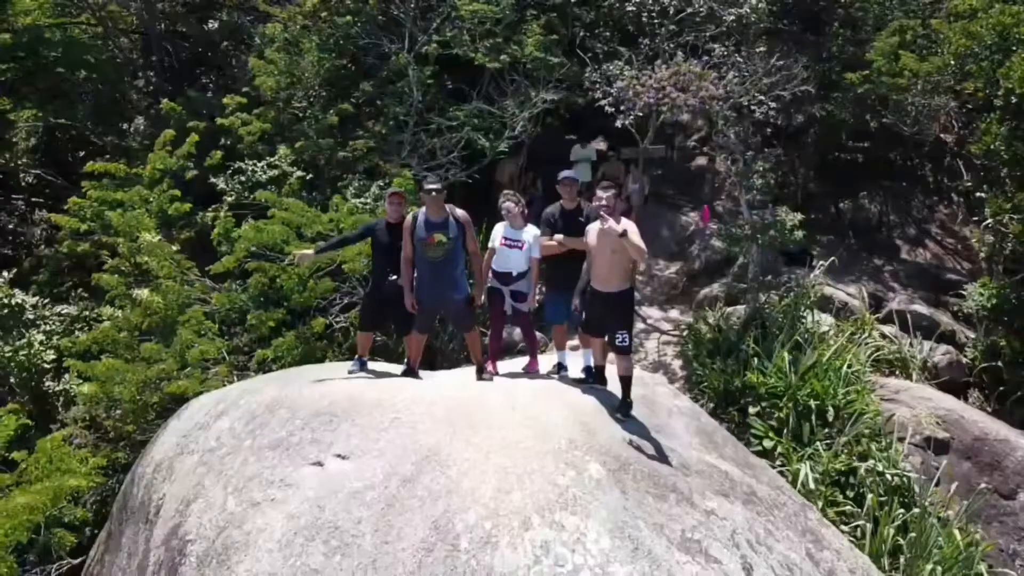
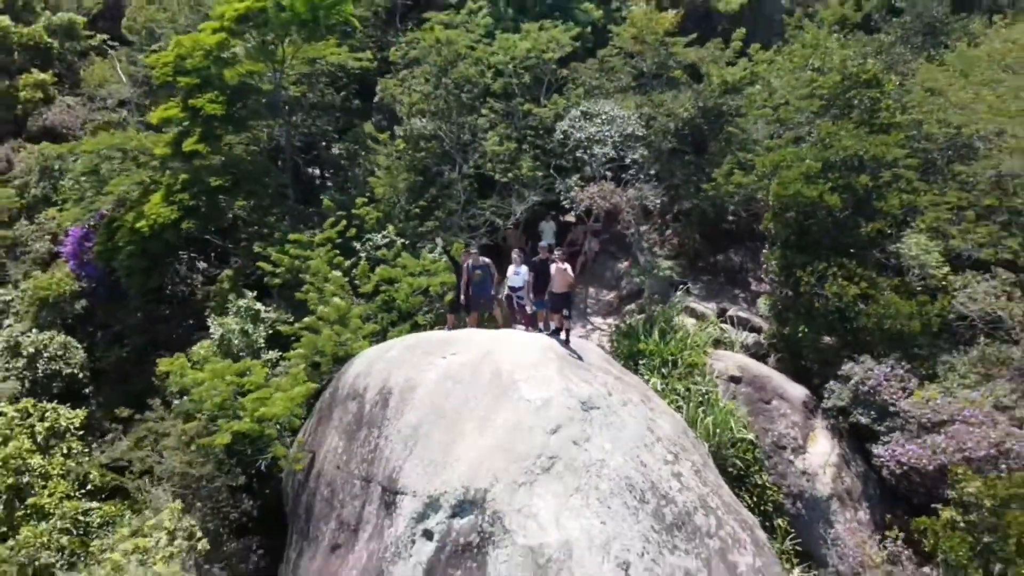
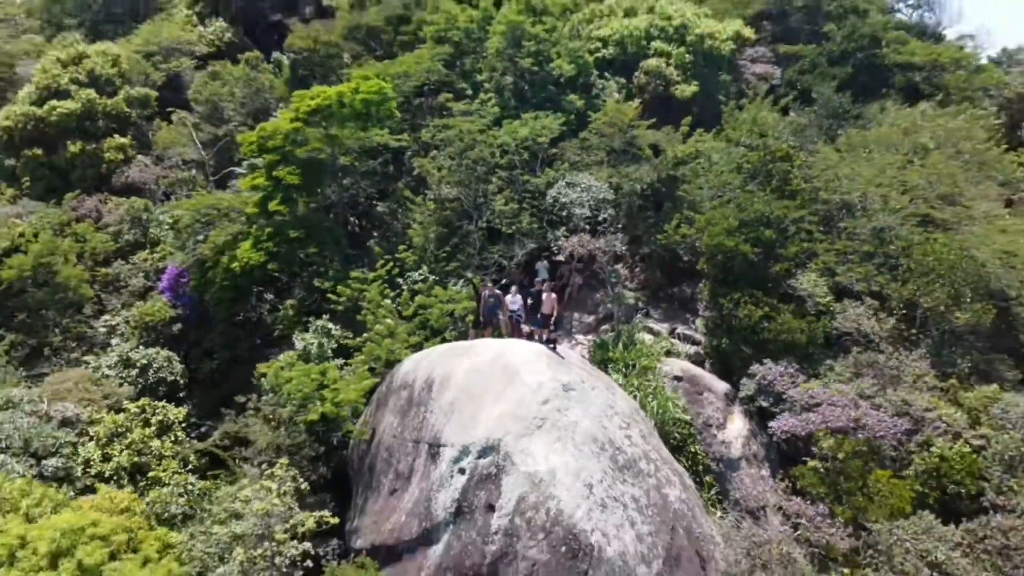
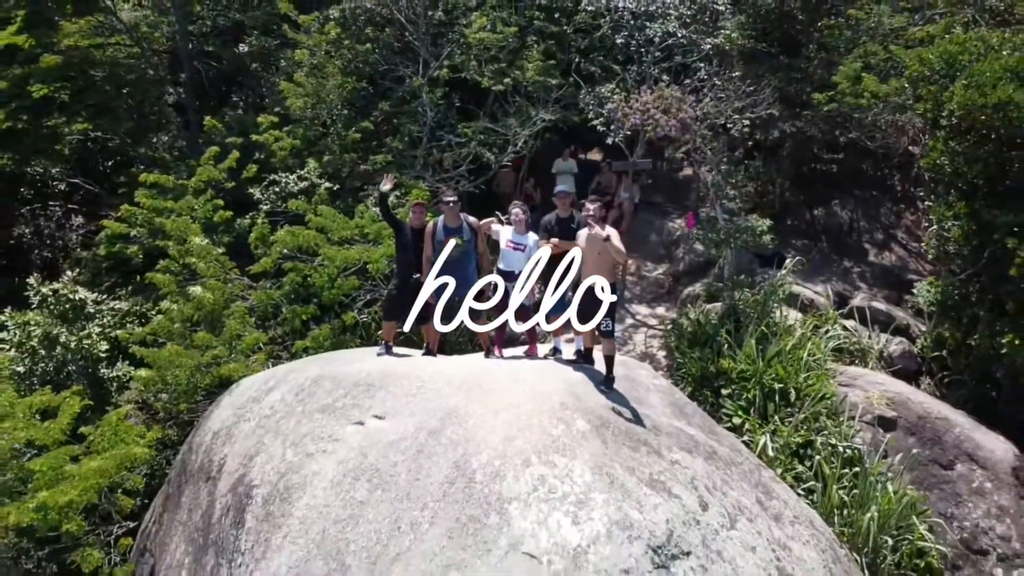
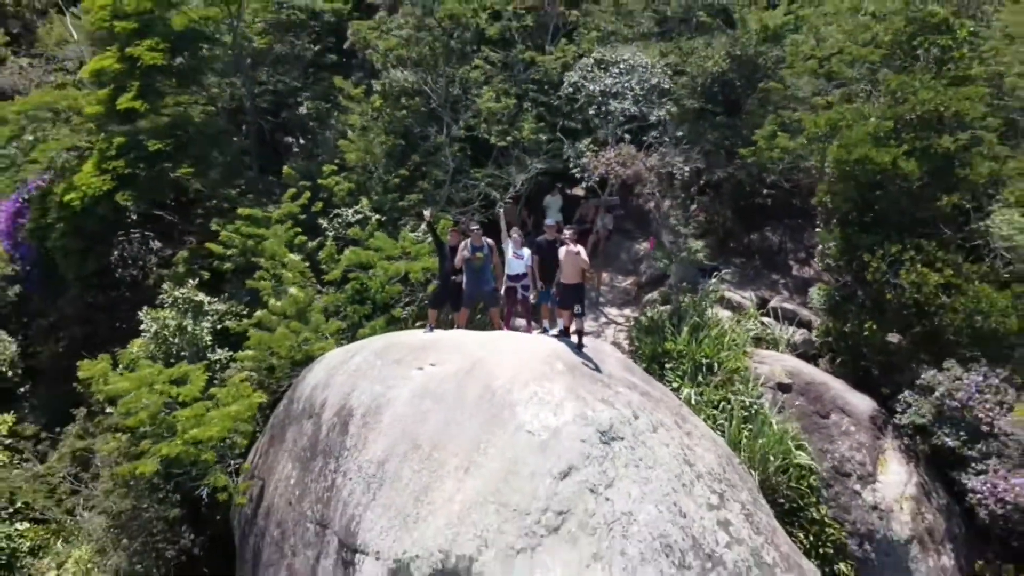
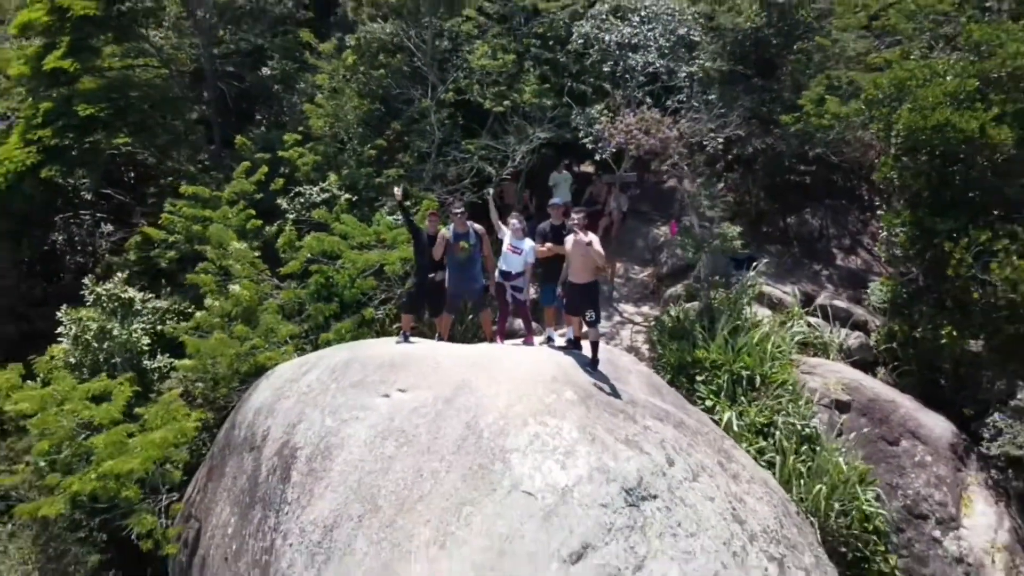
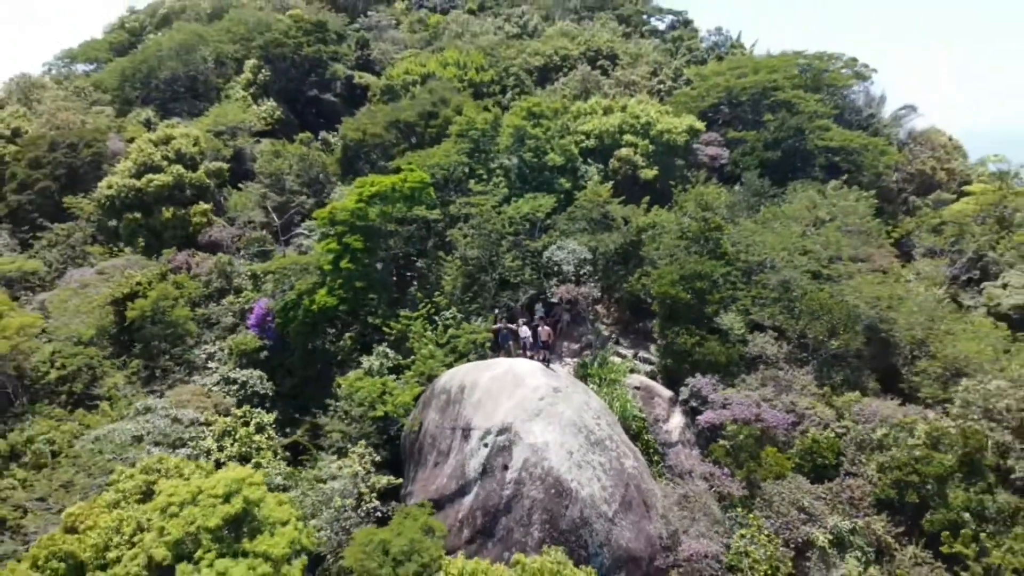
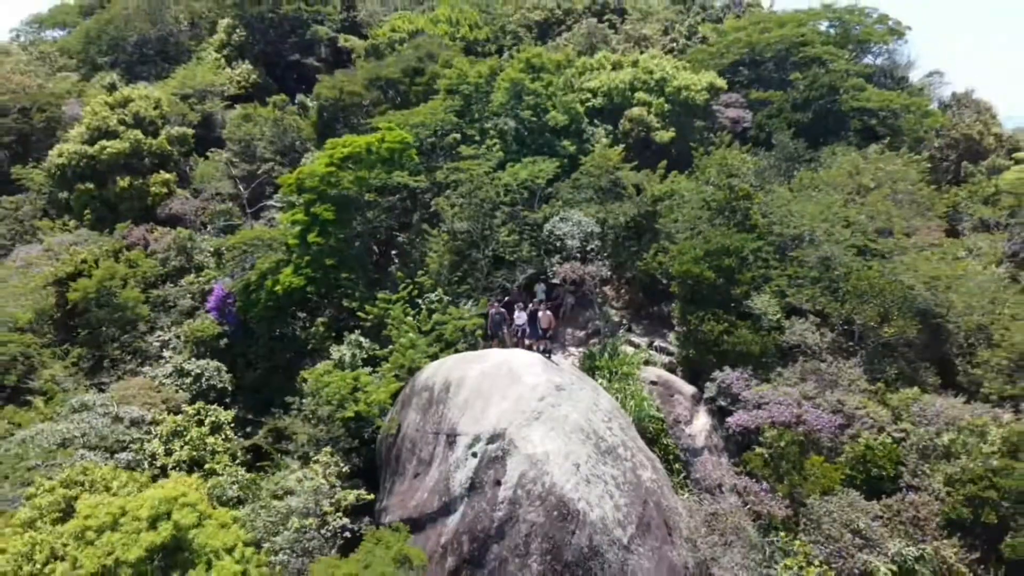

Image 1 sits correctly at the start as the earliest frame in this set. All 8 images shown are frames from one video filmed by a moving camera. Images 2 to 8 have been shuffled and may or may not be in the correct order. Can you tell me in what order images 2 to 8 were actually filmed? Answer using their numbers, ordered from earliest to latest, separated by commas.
4, 6, 5, 2, 3, 8, 7
